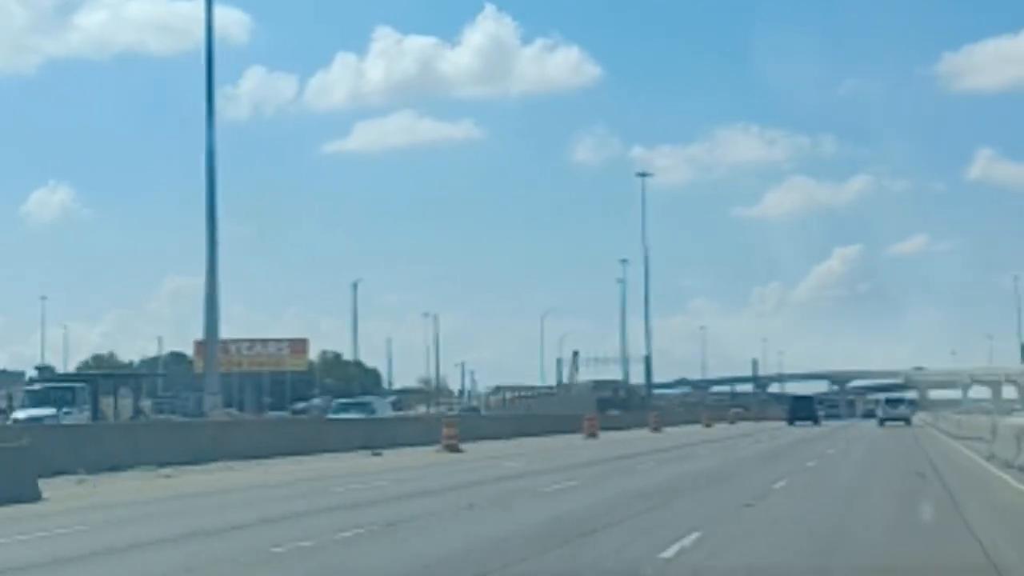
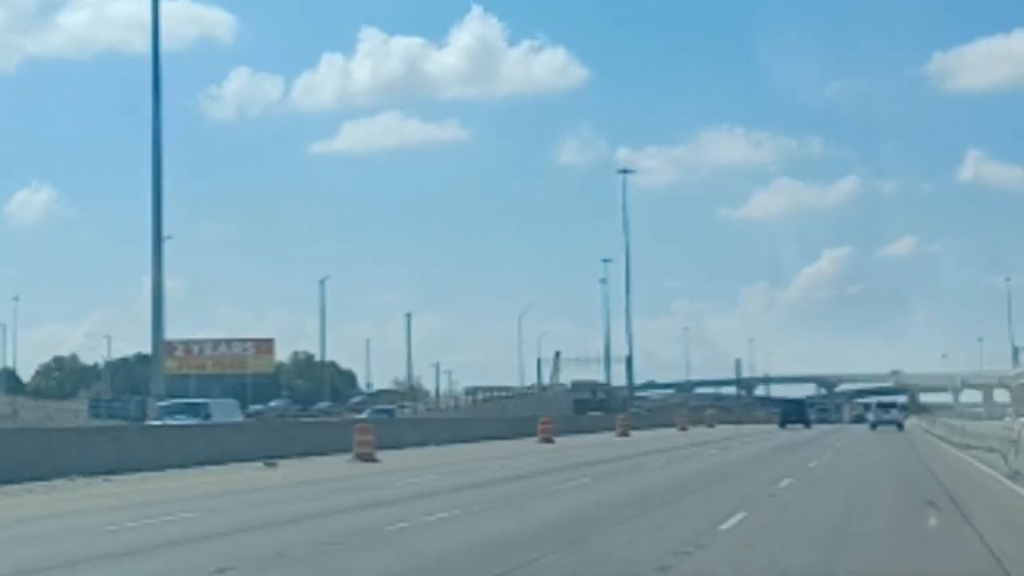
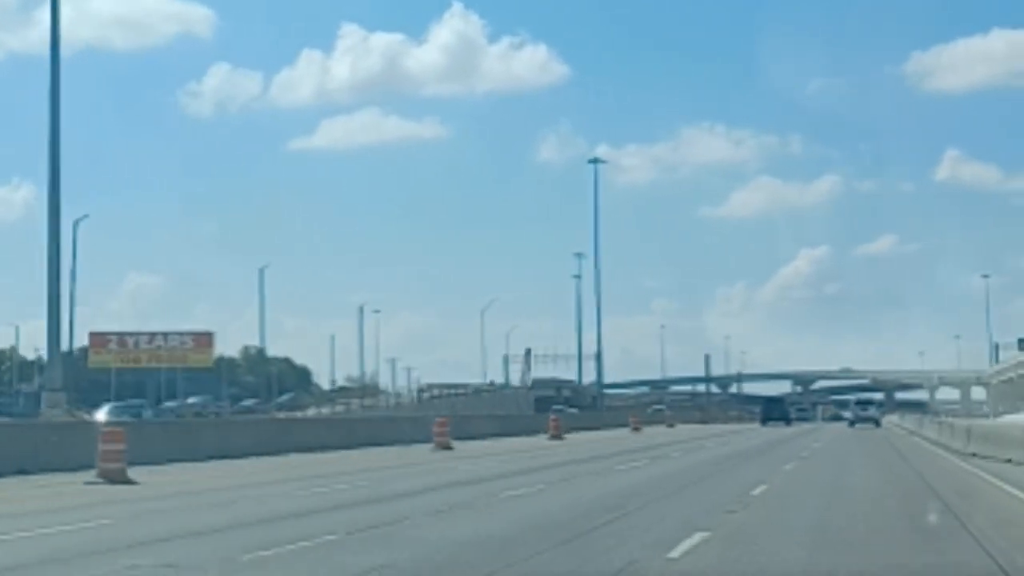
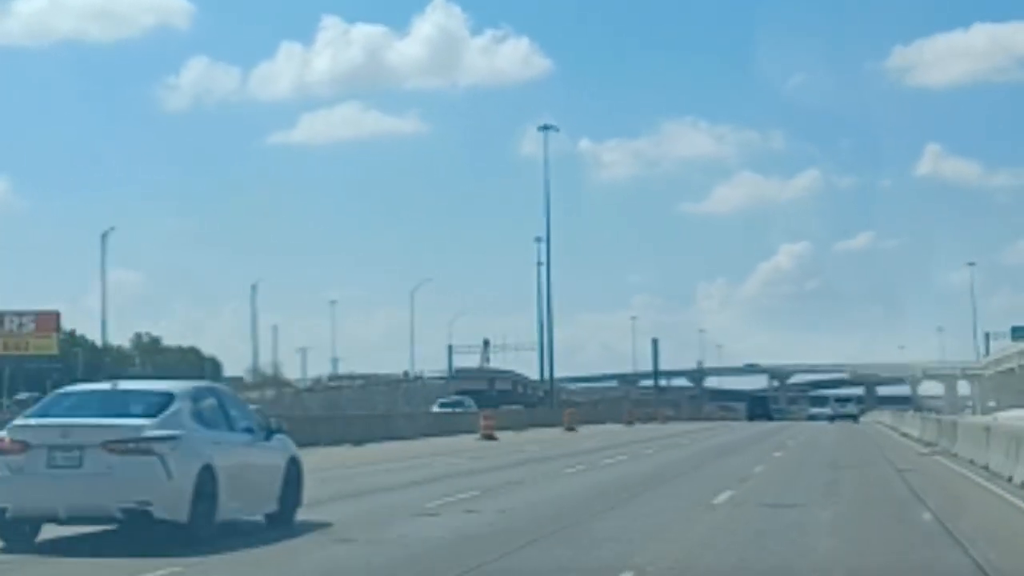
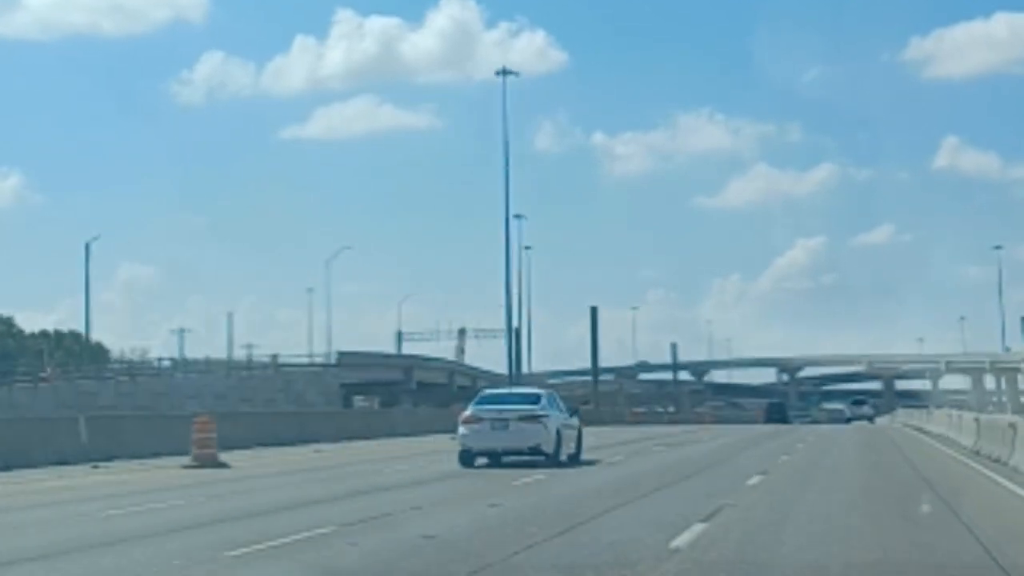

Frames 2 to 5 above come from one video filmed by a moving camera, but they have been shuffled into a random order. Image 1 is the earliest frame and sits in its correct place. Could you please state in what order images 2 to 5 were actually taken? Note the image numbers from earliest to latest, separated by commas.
2, 3, 4, 5
